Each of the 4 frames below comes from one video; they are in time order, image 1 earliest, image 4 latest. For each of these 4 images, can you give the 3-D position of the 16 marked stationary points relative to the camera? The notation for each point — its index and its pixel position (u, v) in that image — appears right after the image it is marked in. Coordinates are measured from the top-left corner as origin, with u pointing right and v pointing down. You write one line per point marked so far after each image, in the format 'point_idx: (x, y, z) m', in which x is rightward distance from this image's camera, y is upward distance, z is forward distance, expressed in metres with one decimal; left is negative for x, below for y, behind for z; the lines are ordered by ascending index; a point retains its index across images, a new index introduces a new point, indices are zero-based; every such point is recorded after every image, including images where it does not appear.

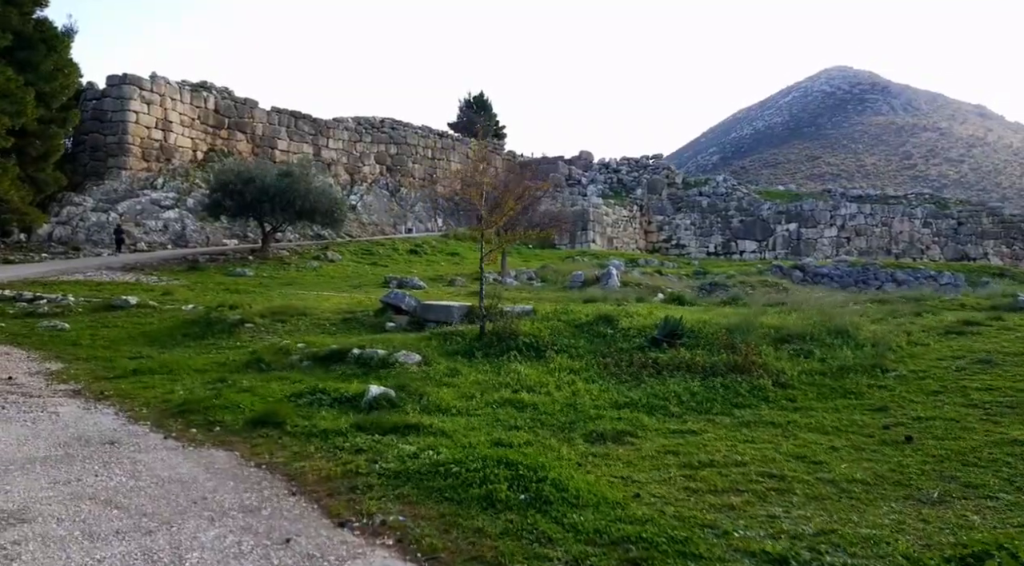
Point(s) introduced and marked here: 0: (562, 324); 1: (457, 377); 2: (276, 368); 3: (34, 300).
0: (+0.6, -0.5, +9.5) m
1: (-0.5, -0.9, +7.8) m
2: (-2.7, -1.0, +9.1) m
3: (-9.7, -0.3, +16.2) m
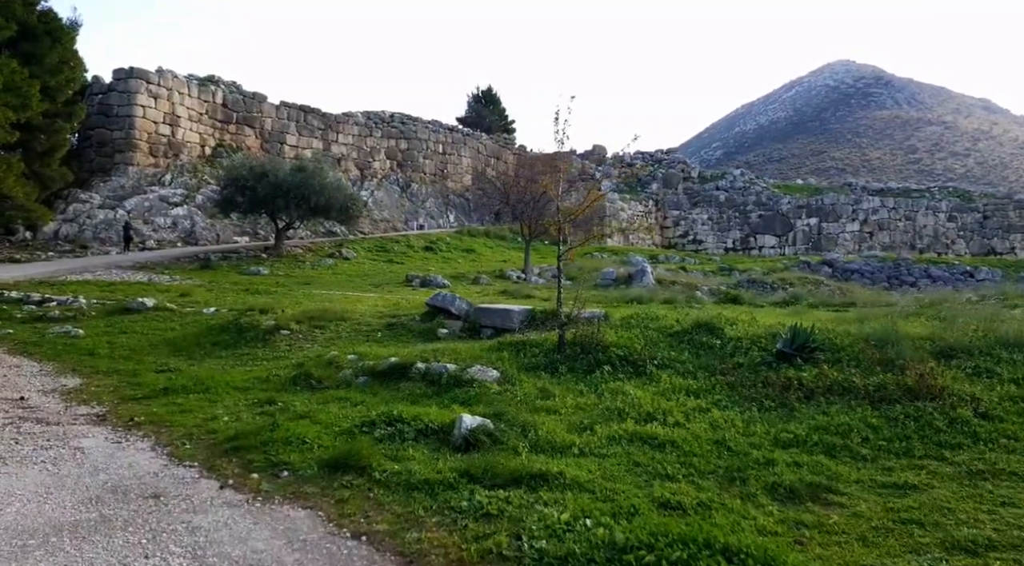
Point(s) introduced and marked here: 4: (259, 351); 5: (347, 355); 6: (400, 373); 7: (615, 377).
0: (+1.5, -0.5, +8.3) m
1: (+0.3, -1.0, +6.5) m
2: (-1.8, -1.0, +7.9) m
3: (-8.8, -0.4, +15.0) m
4: (-3.3, -0.9, +10.3) m
5: (-1.9, -0.8, +9.0) m
6: (-1.1, -0.9, +7.9) m
7: (+0.9, -0.8, +7.2) m
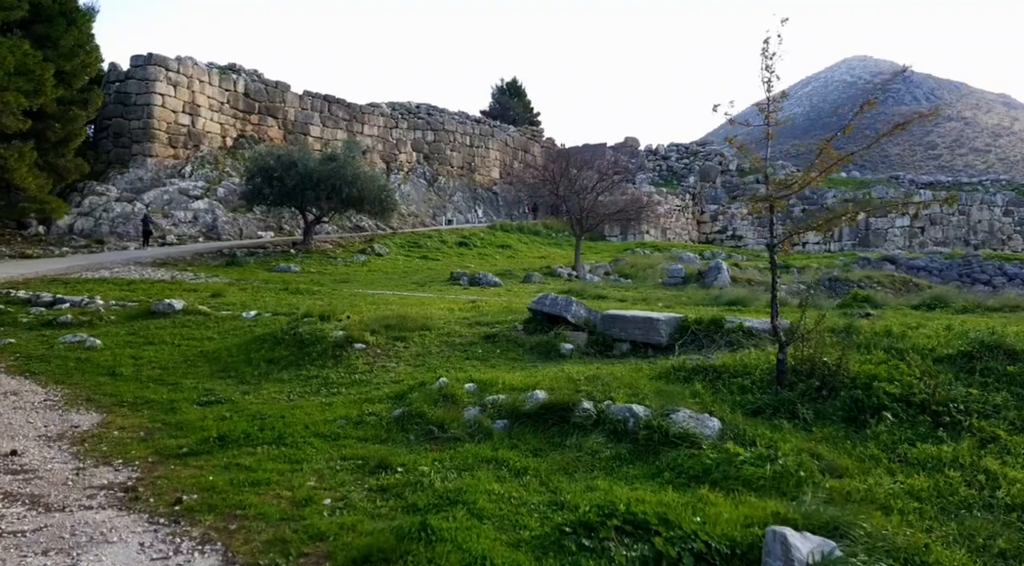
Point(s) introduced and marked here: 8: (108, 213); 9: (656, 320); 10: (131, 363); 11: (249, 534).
0: (+2.9, -0.5, +5.8) m
1: (+1.7, -1.0, +4.0) m
2: (-0.4, -1.0, +5.4) m
3: (-7.3, -0.3, +12.7) m
4: (-1.8, -0.9, +7.9) m
5: (-0.4, -0.8, +6.6) m
6: (+0.3, -0.9, +5.4) m
7: (+2.4, -0.9, +4.7) m
8: (-9.8, +1.7, +19.5) m
9: (+1.5, -0.4, +8.0) m
10: (-4.3, -0.9, +9.0) m
11: (-1.3, -1.2, +3.9) m
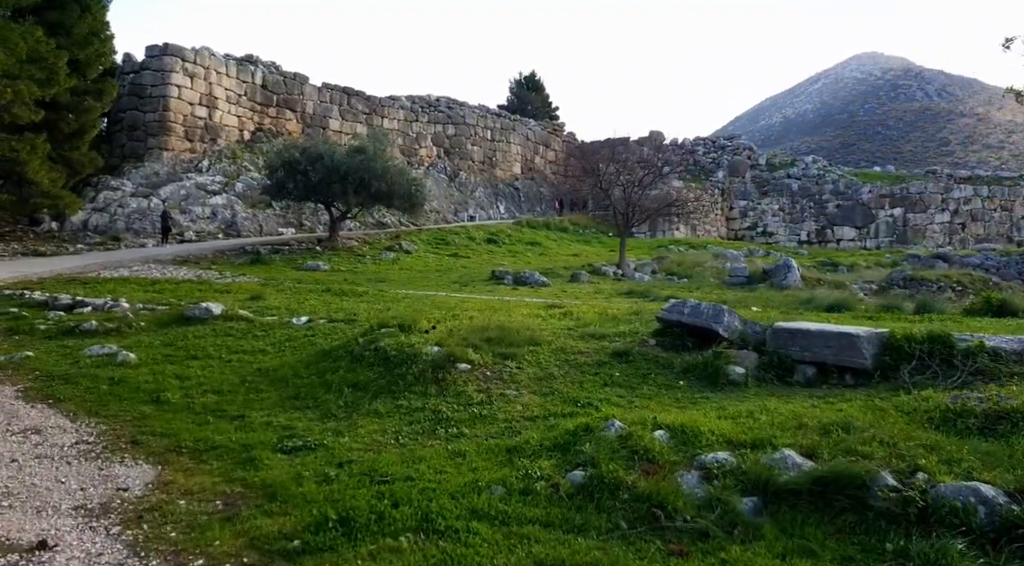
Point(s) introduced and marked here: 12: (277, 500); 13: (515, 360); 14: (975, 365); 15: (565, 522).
0: (+4.1, -0.6, +4.0) m
1: (+3.0, -1.1, +2.2) m
2: (+0.8, -1.1, +3.6) m
3: (-6.0, -0.4, +11.0) m
4: (-0.5, -0.9, +6.1) m
5: (+0.8, -0.9, +4.8) m
6: (+1.5, -1.0, +3.6) m
7: (+3.6, -0.9, +2.9) m
8: (-8.5, +1.7, +17.8) m
9: (+2.7, -0.4, +6.2) m
10: (-3.0, -0.9, +7.3) m
11: (-0.1, -1.3, +2.1) m
12: (-1.2, -1.1, +4.3) m
13: (+0.1, -0.7, +7.3) m
14: (+3.3, -0.6, +6.0) m
15: (+0.3, -1.1, +3.8) m
